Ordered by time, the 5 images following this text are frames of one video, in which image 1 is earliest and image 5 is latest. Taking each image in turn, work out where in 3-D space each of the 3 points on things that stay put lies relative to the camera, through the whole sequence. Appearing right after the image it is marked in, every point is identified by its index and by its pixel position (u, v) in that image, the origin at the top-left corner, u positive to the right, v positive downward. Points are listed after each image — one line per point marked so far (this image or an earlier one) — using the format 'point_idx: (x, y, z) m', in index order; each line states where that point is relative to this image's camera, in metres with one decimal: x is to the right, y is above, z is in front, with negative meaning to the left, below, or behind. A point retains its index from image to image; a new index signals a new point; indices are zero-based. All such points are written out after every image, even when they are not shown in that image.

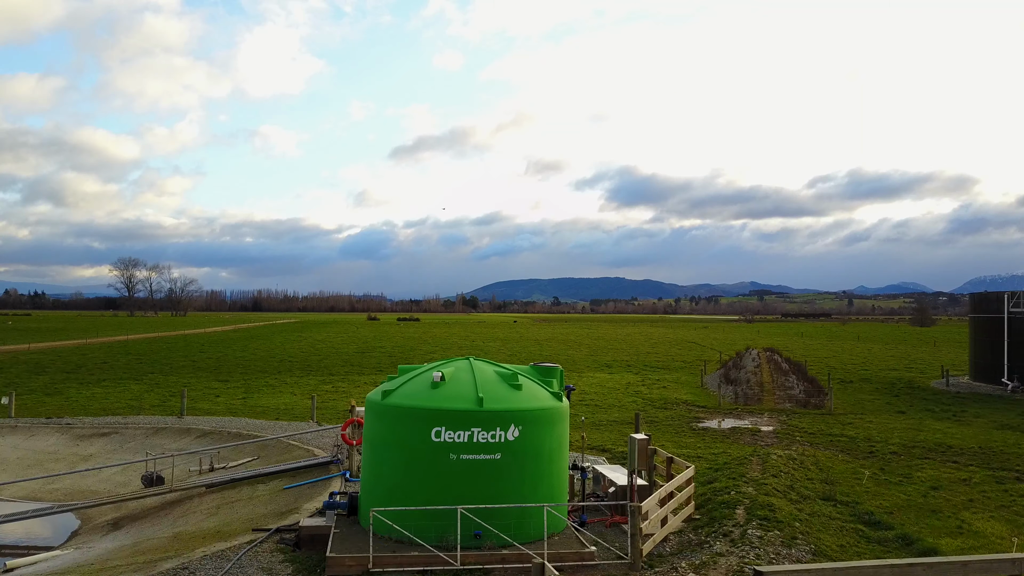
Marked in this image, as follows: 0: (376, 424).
0: (-2.7, -2.7, +11.7) m
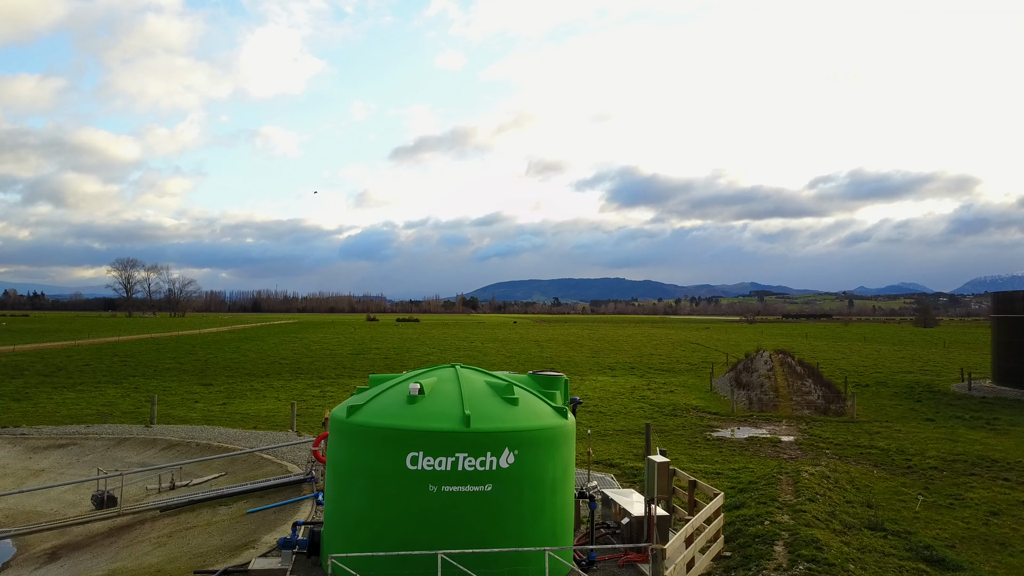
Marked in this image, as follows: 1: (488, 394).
0: (-2.8, -2.6, +9.6) m
1: (-0.4, -1.8, +9.8) m
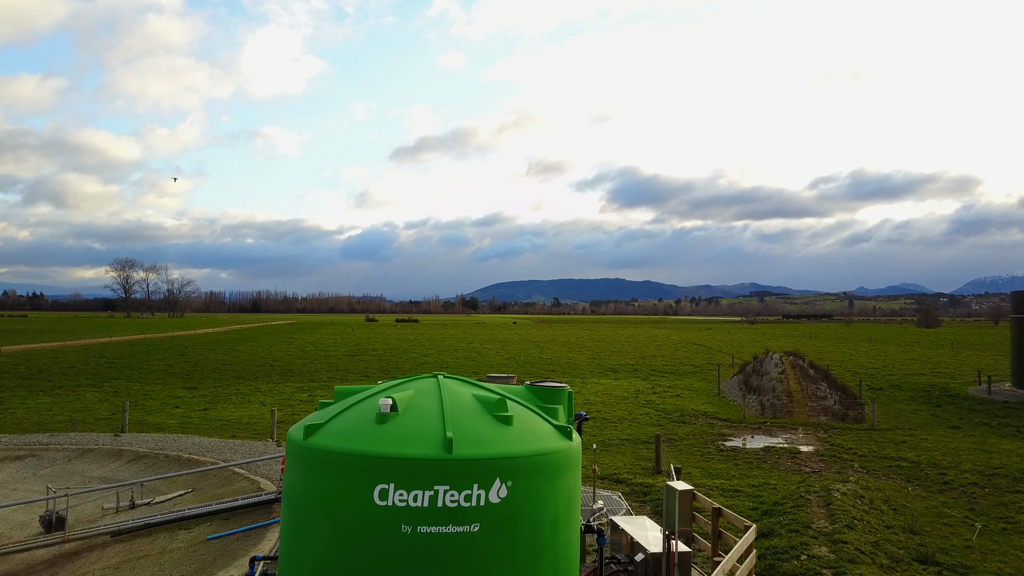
0: (-2.9, -2.5, +7.9) m
1: (-0.5, -1.7, +8.1) m
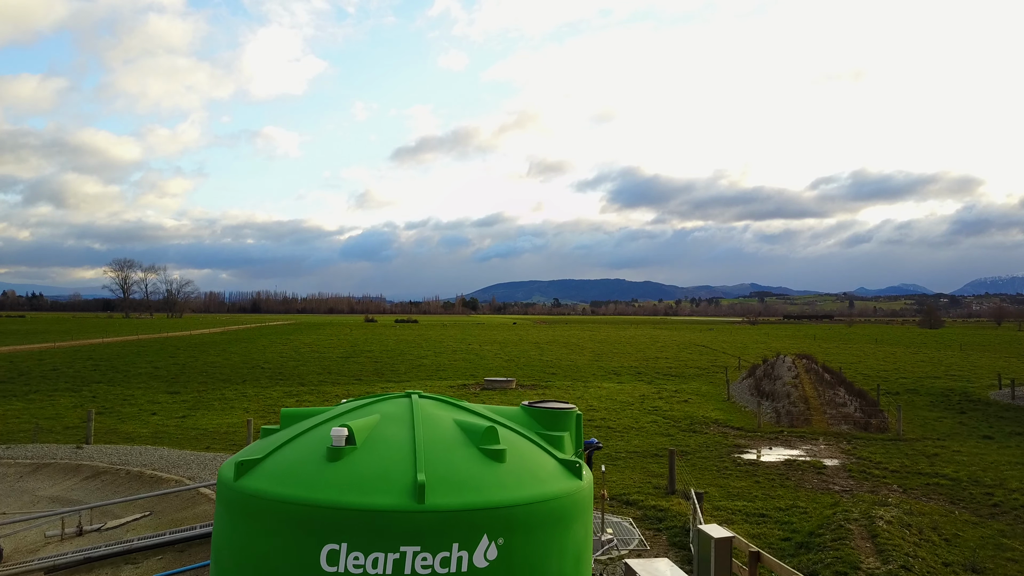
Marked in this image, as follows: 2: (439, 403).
0: (-3.0, -2.5, +6.1) m
1: (-0.6, -1.7, +6.3) m
2: (-0.9, -1.4, +7.0) m
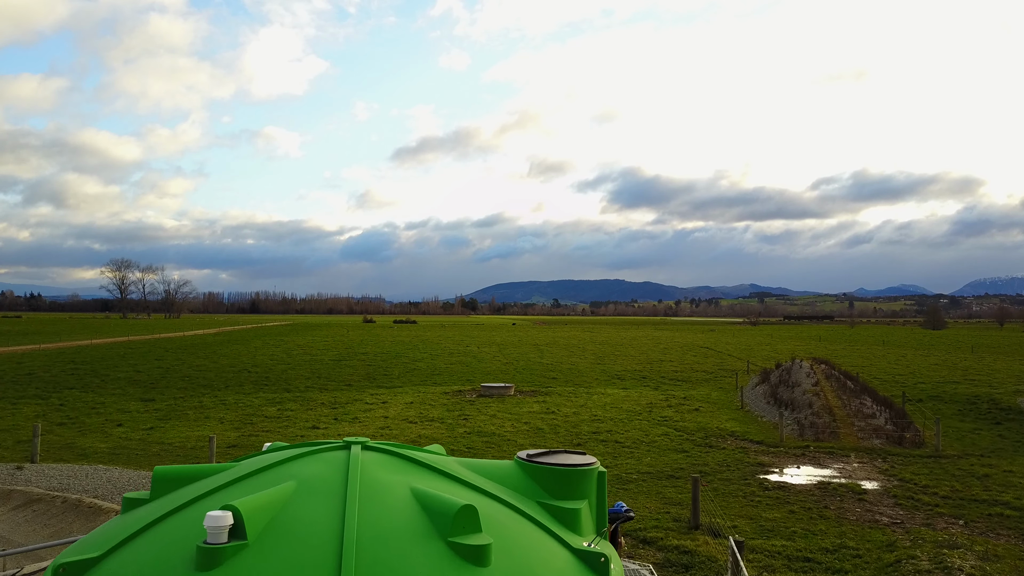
0: (-3.0, -2.4, +3.8) m
1: (-0.6, -1.6, +4.0) m
2: (-1.0, -1.4, +4.7) m
